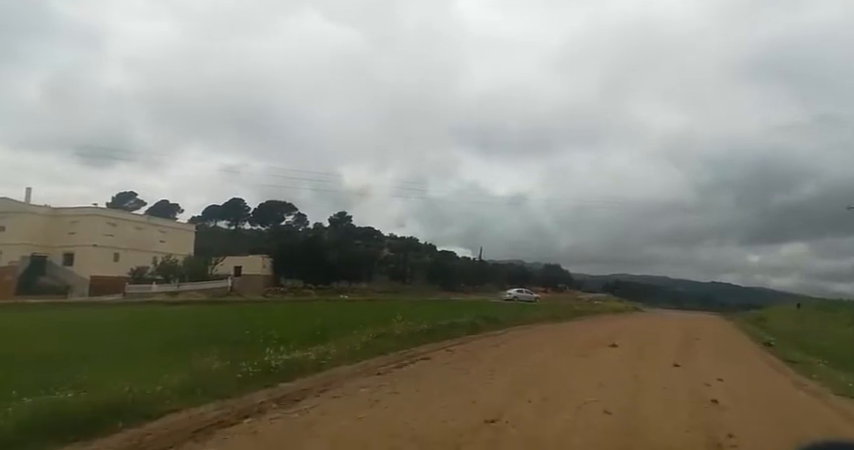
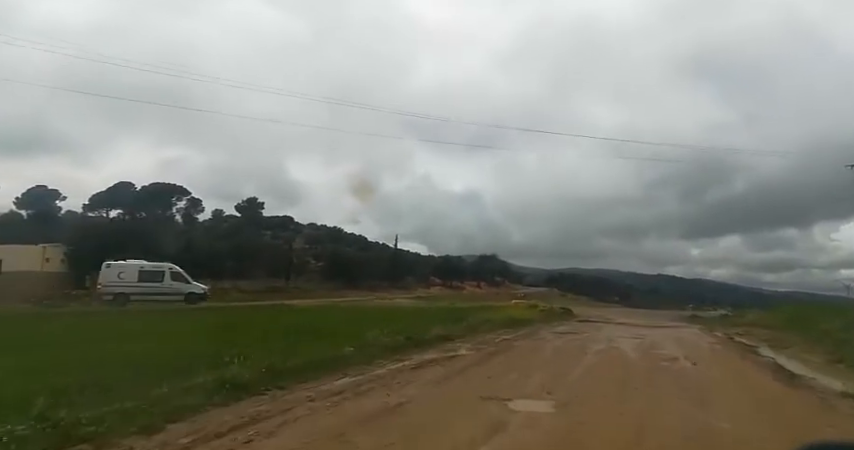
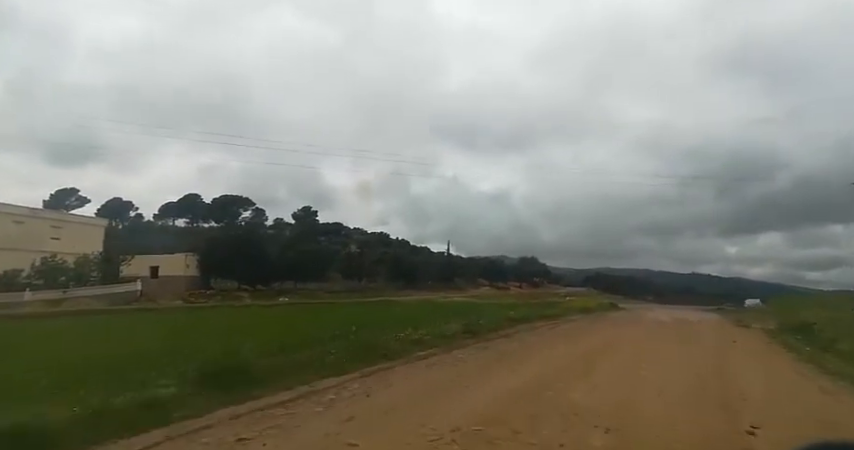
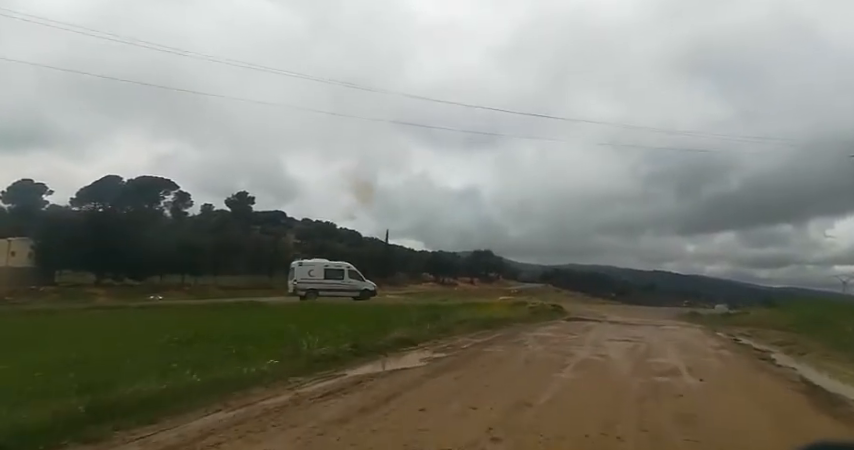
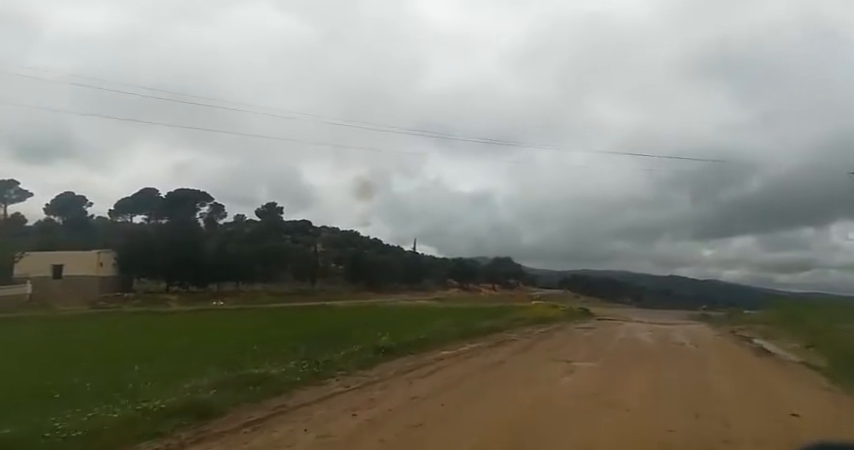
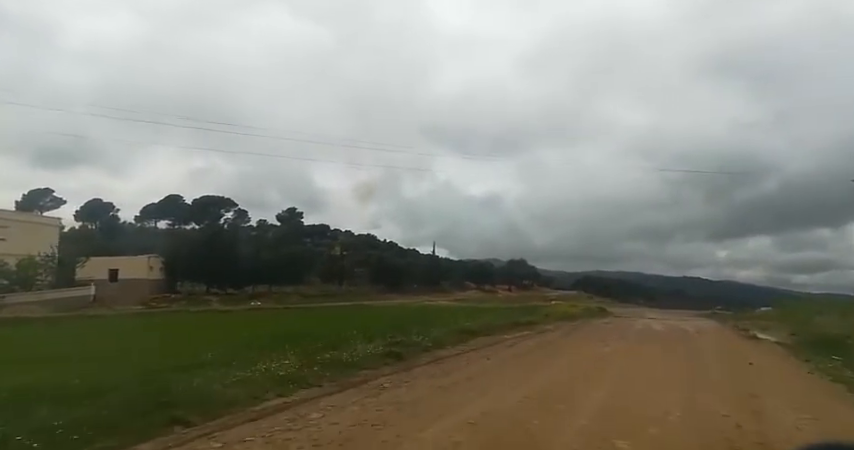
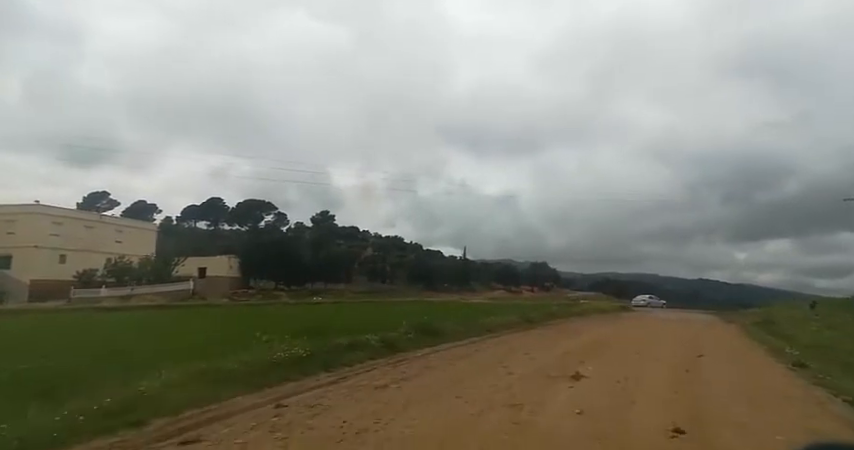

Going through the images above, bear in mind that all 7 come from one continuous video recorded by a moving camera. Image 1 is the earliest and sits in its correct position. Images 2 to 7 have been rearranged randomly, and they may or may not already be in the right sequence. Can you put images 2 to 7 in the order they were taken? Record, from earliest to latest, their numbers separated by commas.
7, 3, 6, 5, 2, 4
